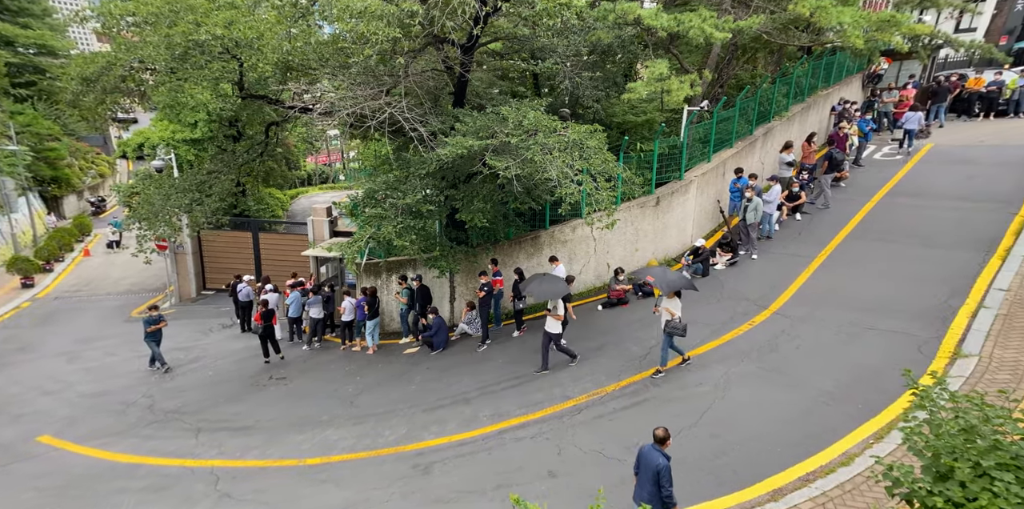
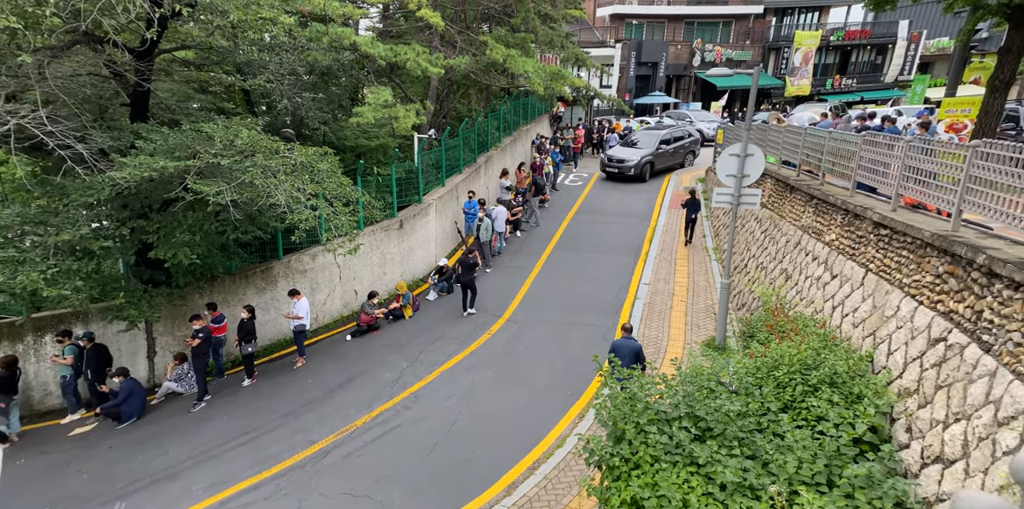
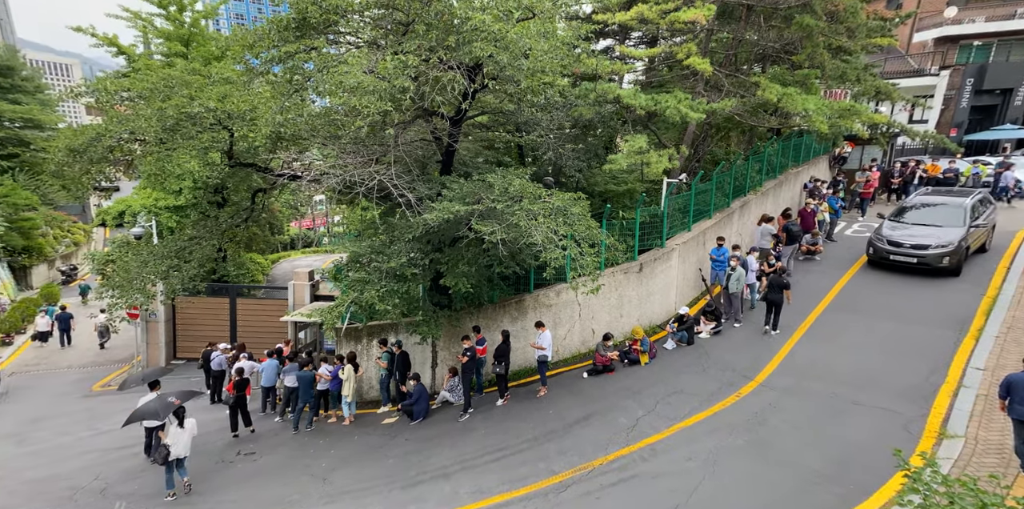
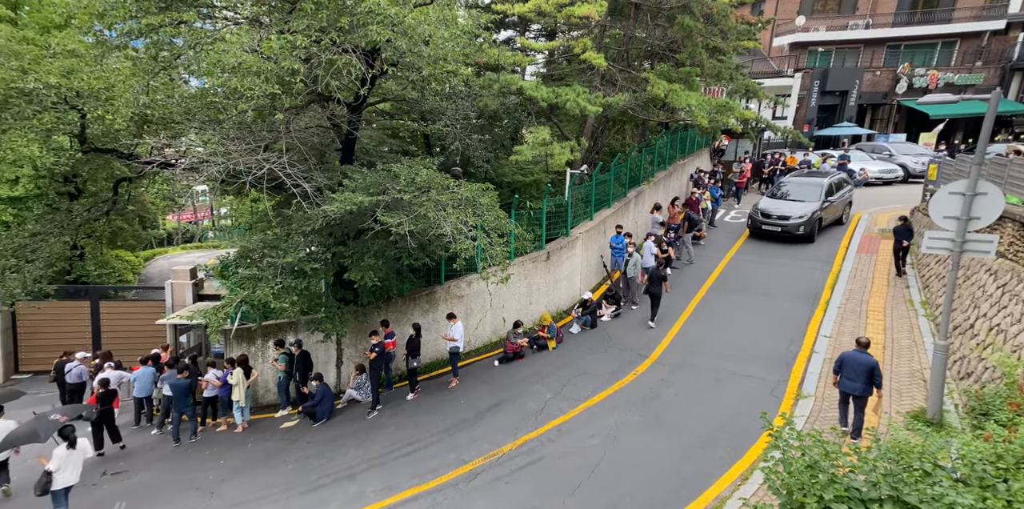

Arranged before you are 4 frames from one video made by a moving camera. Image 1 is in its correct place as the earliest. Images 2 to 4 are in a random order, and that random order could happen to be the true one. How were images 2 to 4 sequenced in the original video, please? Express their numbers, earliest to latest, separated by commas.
2, 4, 3
